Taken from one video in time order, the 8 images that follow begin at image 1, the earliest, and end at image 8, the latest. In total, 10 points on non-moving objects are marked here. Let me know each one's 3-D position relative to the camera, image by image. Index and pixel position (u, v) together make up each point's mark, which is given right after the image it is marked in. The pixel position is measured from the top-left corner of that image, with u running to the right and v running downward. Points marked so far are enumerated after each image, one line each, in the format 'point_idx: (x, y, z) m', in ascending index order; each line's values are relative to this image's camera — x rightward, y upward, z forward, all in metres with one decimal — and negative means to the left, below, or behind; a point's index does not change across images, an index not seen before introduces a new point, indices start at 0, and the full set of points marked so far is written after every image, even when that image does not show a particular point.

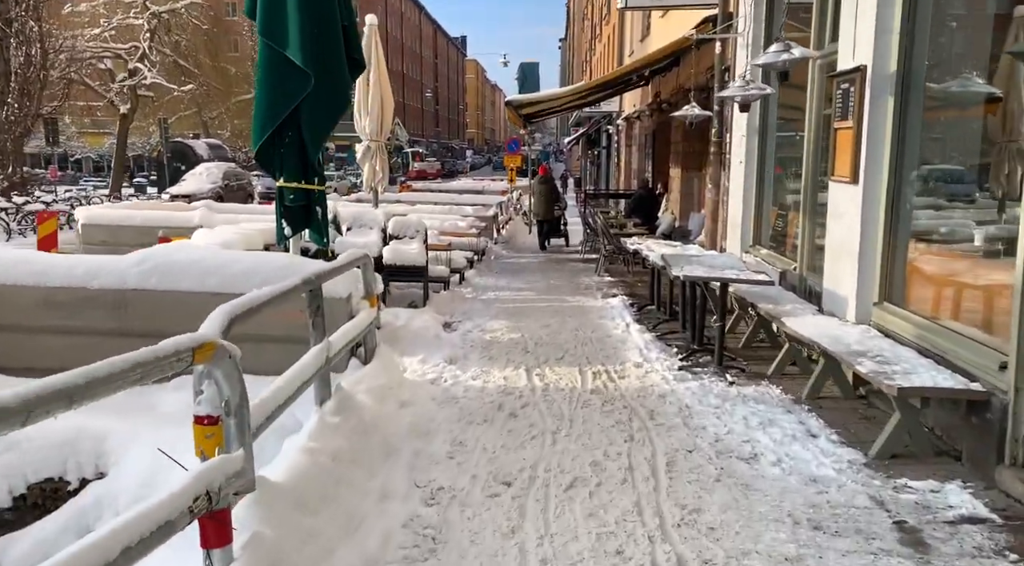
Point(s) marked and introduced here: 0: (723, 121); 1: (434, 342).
0: (+2.5, +1.9, +9.5) m
1: (-0.7, -0.5, +7.2) m
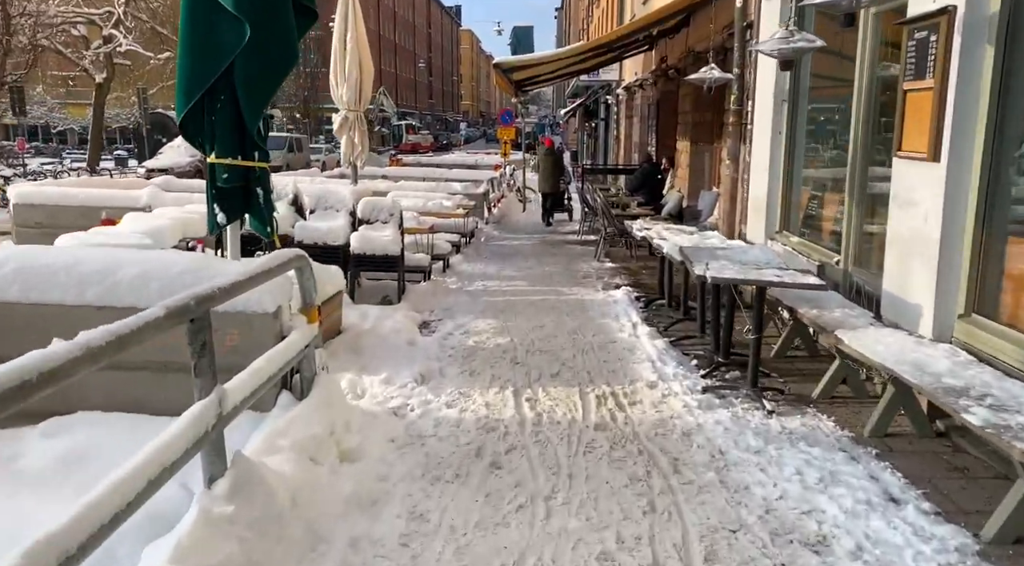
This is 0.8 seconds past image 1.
0: (+2.4, +2.0, +8.3) m
1: (-0.8, -0.5, +6.0) m
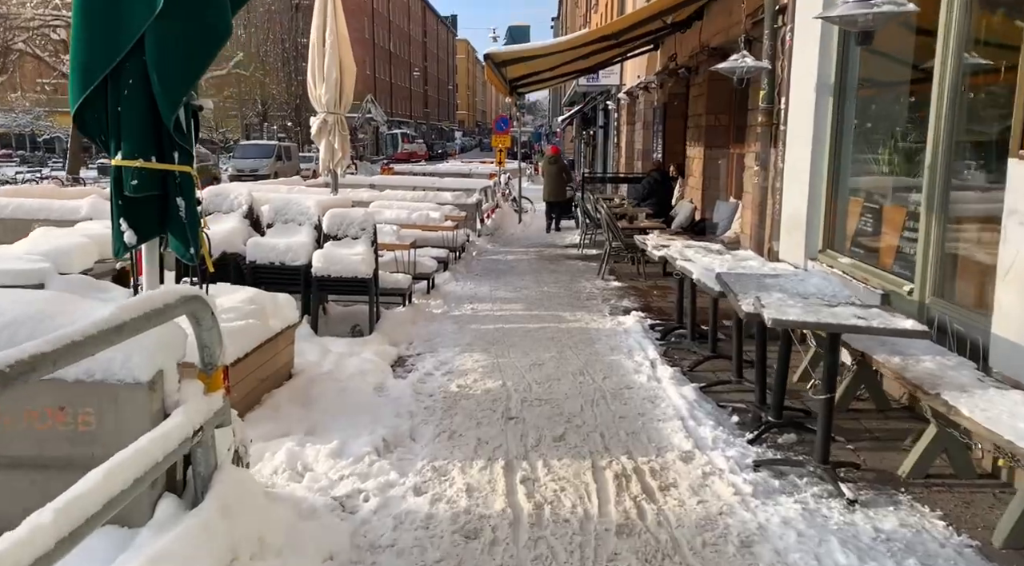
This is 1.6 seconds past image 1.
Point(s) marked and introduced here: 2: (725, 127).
0: (+2.3, +1.8, +7.1) m
1: (-0.8, -0.7, +4.8) m
2: (+2.8, +2.1, +10.6) m
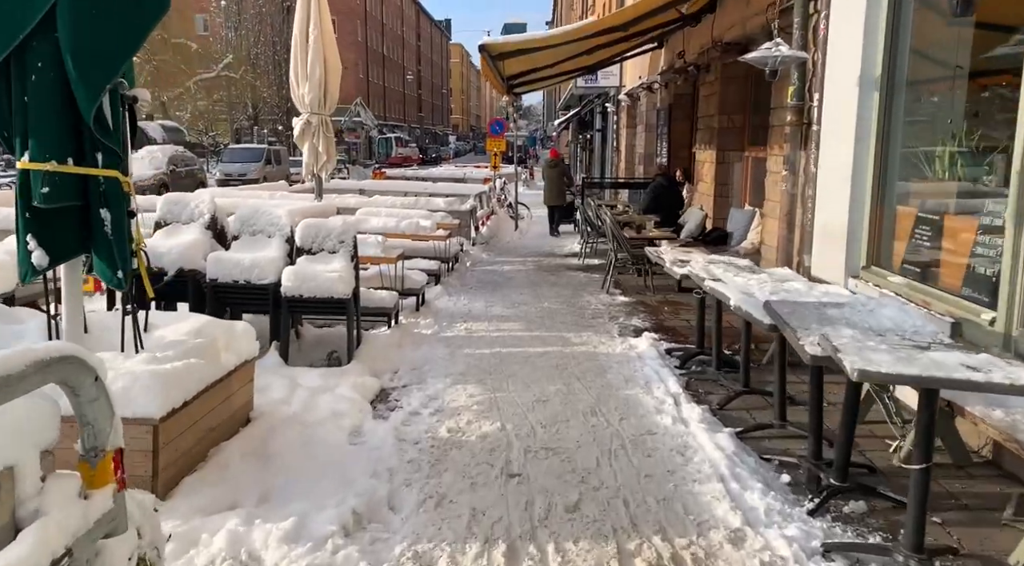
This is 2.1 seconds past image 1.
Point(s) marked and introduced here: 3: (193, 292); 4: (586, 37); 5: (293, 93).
0: (+2.3, +1.6, +6.3) m
1: (-0.8, -0.8, +4.0) m
2: (+2.8, +1.9, +9.9) m
3: (-2.3, -0.1, +5.8) m
4: (+0.8, +2.7, +8.7) m
5: (-3.3, +2.8, +12.1) m
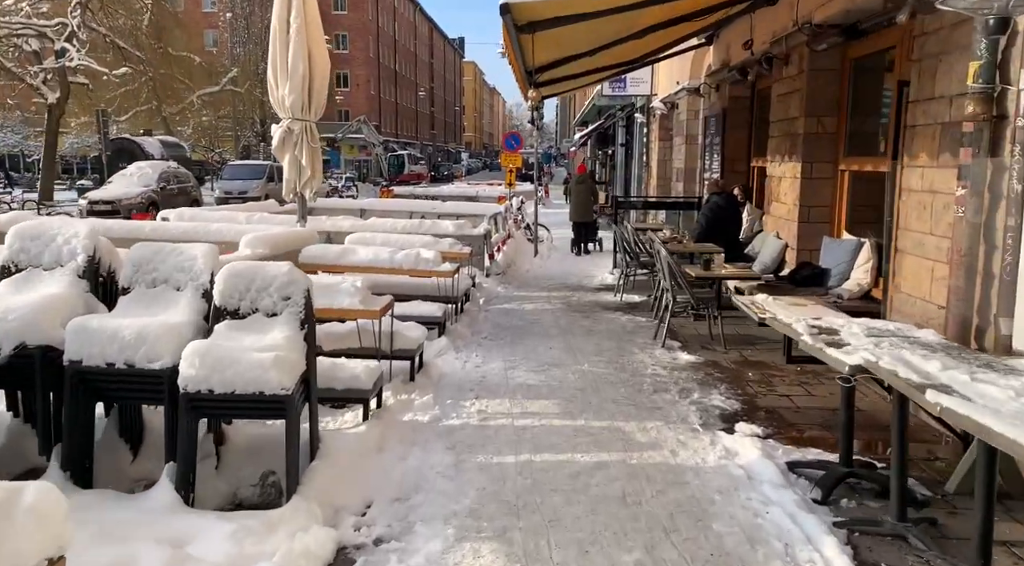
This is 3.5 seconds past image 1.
0: (+2.5, +1.2, +4.2) m
1: (-0.7, -1.2, +1.8) m
2: (+3.1, +1.4, +7.7) m
3: (-2.1, -0.4, +3.6) m
4: (+1.0, +2.2, +6.6) m
5: (-3.0, +2.3, +10.0) m
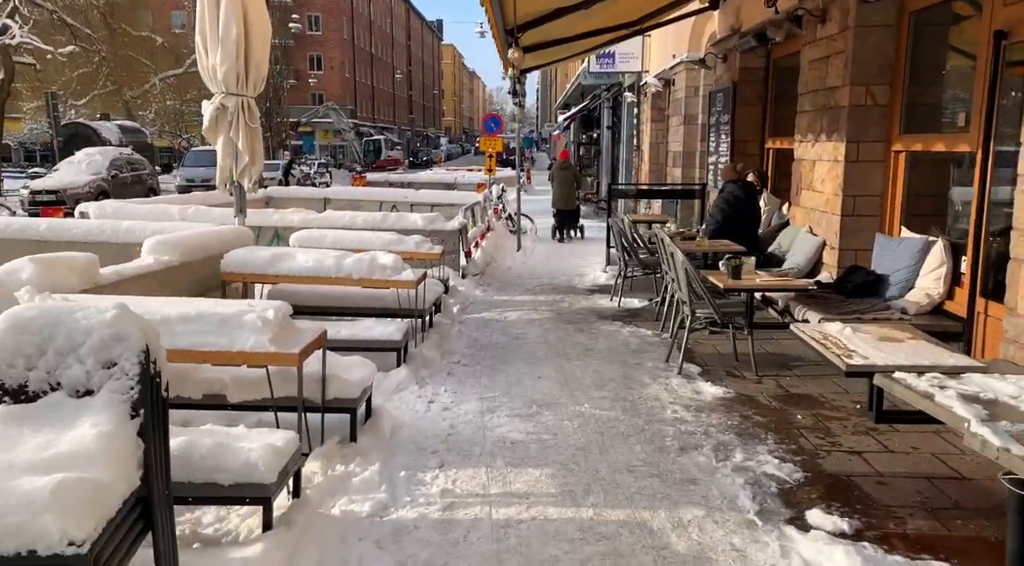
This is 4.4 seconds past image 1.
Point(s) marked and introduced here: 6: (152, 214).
0: (+2.4, +1.1, +2.7) m
1: (-0.7, -1.4, +0.3) m
2: (+2.9, +1.4, +6.2) m
3: (-2.2, -0.6, +2.1) m
4: (+0.9, +2.1, +5.1) m
5: (-3.2, +2.3, +8.4) m
6: (-4.1, +0.8, +9.2) m
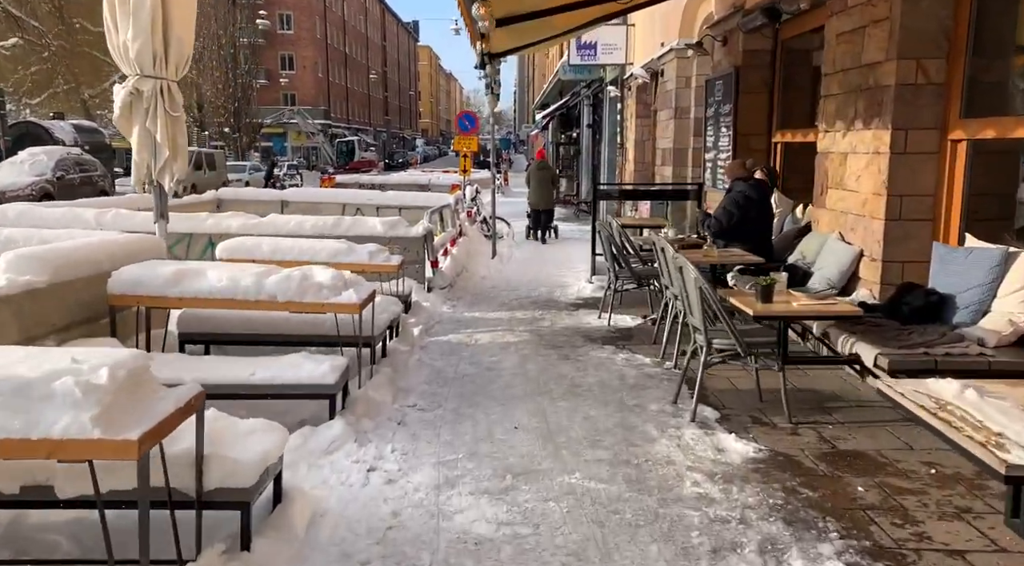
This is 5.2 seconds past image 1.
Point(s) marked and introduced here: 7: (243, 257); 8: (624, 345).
0: (+2.3, +1.0, +1.5) m
1: (-0.7, -1.5, -1.0) m
2: (+2.7, +1.2, +5.0) m
3: (-2.2, -0.7, +0.8) m
4: (+0.7, +2.0, +3.8) m
5: (-3.5, +2.1, +7.0) m
6: (-4.4, +0.6, +7.9) m
7: (-2.3, +0.2, +6.8) m
8: (+0.9, -0.5, +6.7) m
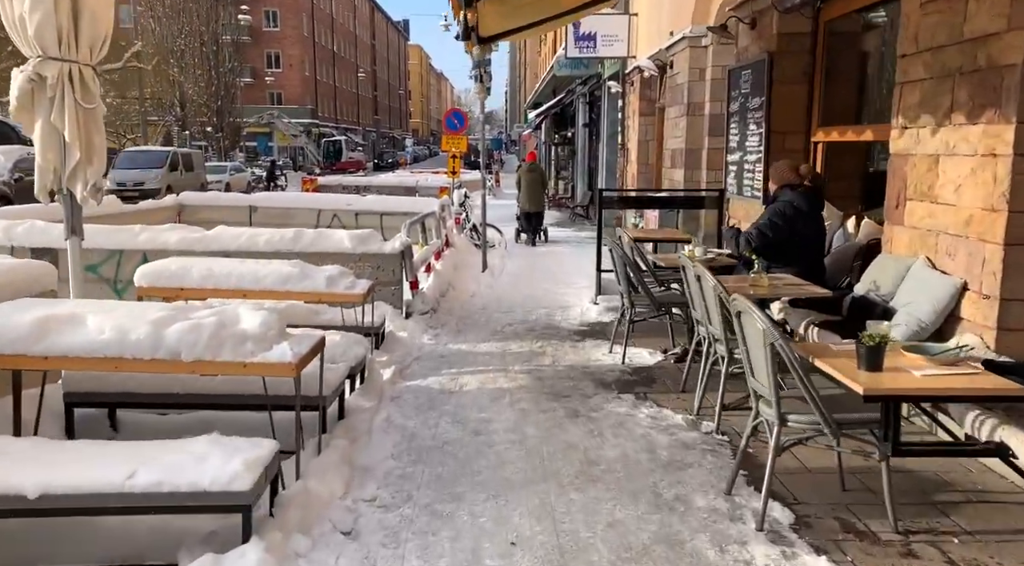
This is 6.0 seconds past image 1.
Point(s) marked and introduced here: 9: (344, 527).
0: (+2.3, +0.8, +0.2) m
1: (-0.7, -1.7, -2.3) m
2: (+2.6, +1.0, +3.7) m
3: (-2.2, -1.0, -0.6) m
4: (+0.7, +1.8, +2.5) m
5: (-3.5, +1.9, +5.7) m
6: (-4.5, +0.4, +6.5) m
7: (-2.3, 0.0, +5.4) m
8: (+0.9, -0.7, +5.4) m
9: (-0.7, -1.0, +3.3) m
